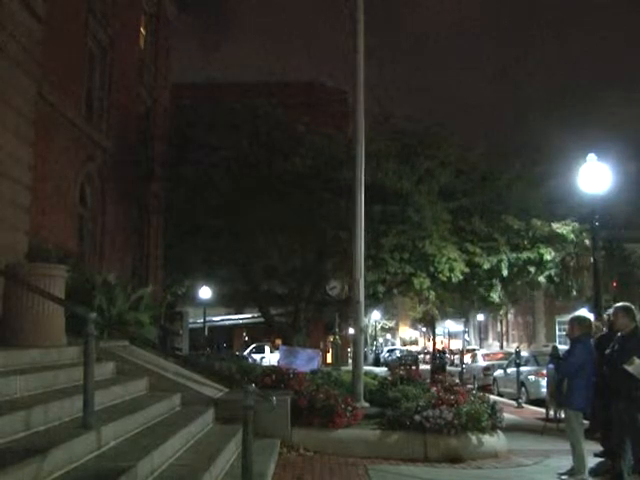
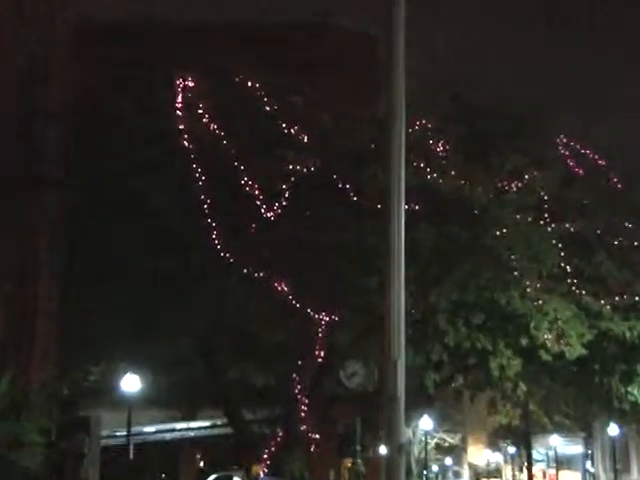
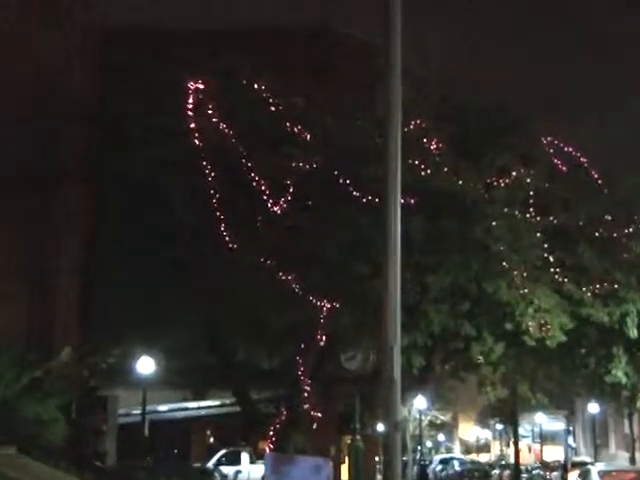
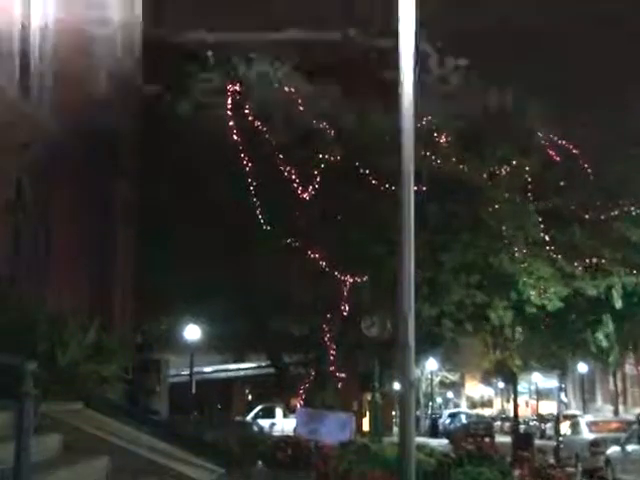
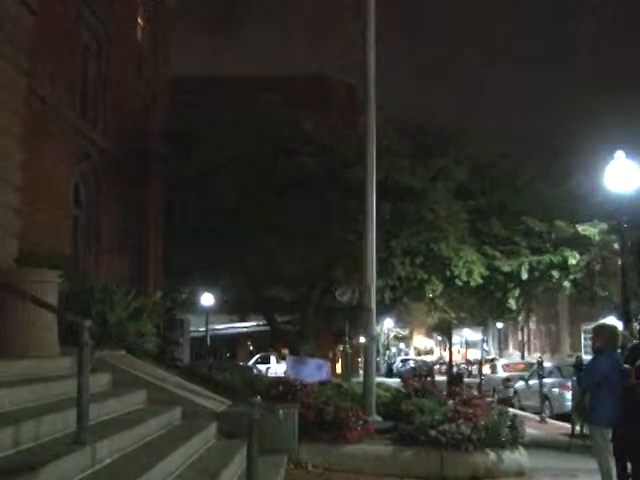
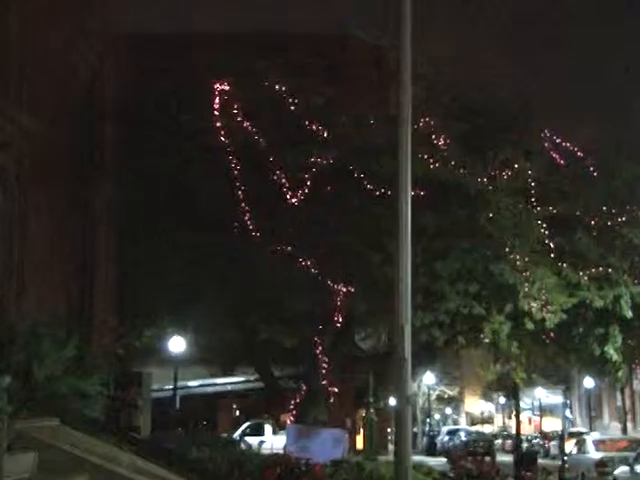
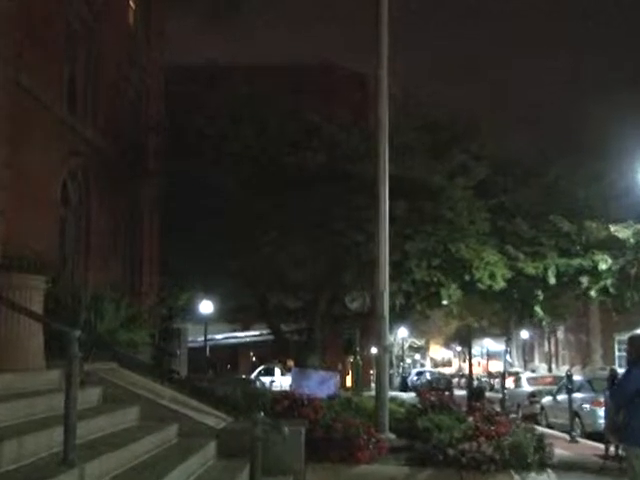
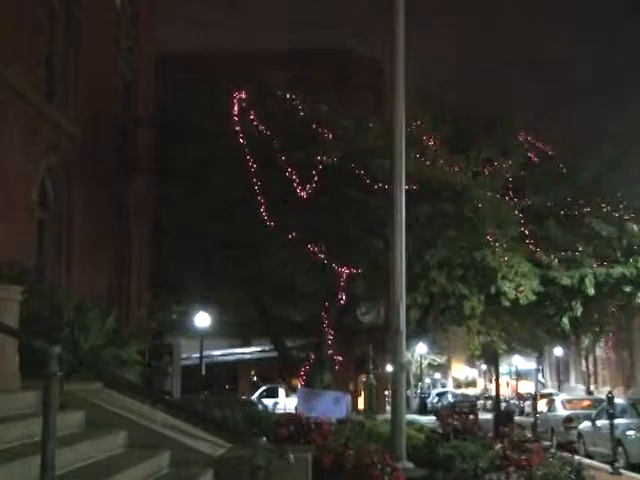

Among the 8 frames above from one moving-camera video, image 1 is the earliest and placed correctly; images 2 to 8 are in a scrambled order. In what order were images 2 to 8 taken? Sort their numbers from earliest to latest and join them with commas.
5, 7, 8, 4, 6, 3, 2
